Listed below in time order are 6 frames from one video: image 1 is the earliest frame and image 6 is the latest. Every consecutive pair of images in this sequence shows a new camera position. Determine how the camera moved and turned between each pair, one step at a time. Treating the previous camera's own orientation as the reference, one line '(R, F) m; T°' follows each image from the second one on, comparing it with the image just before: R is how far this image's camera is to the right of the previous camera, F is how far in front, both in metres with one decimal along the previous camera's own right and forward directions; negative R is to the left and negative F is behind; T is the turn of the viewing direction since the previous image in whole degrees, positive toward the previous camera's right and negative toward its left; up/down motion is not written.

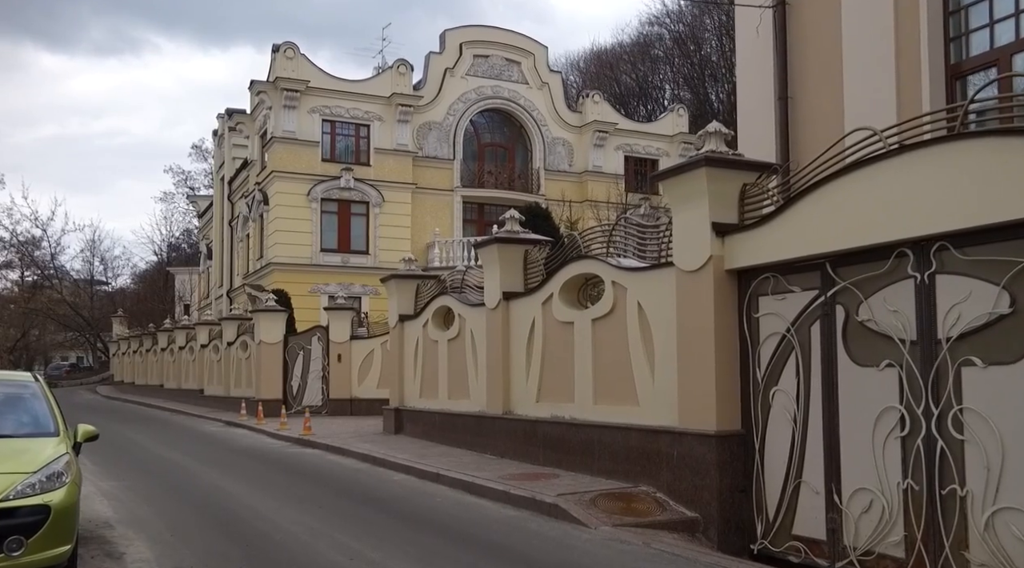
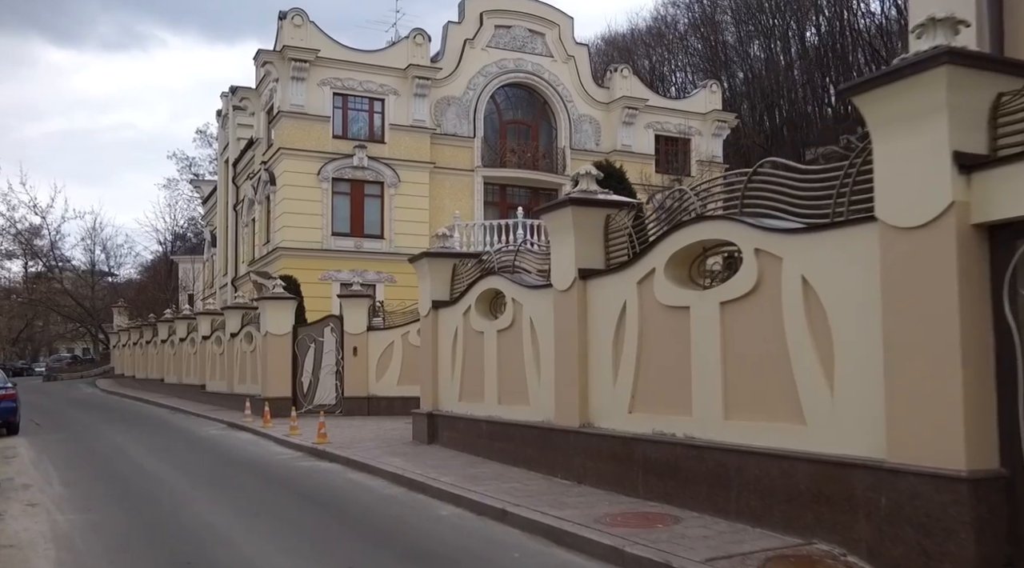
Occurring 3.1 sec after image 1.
(-0.8, +3.2) m; 0°
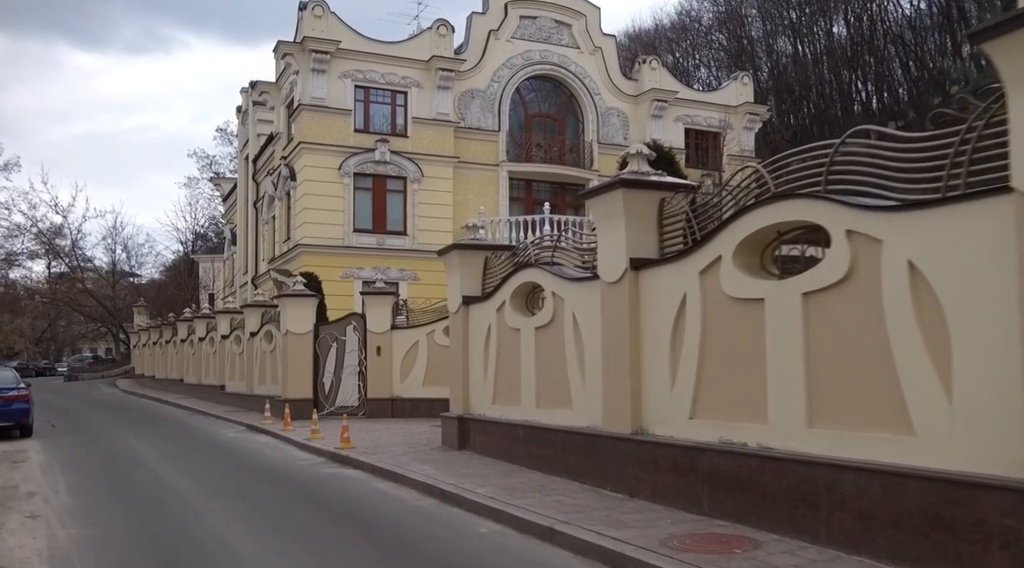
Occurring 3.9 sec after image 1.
(-0.3, +1.1) m; -1°
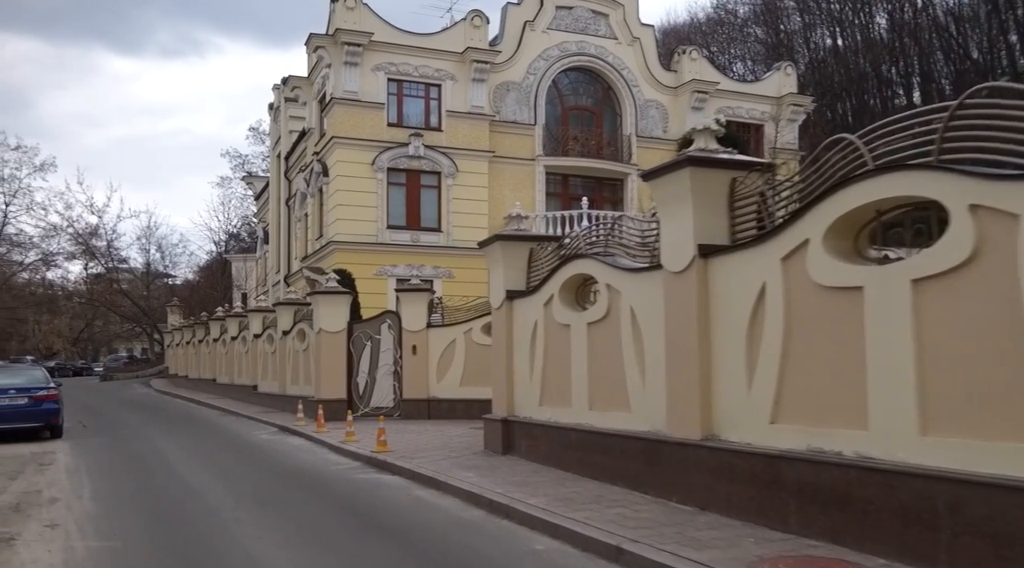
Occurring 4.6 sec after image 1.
(-0.2, +0.9) m; -2°
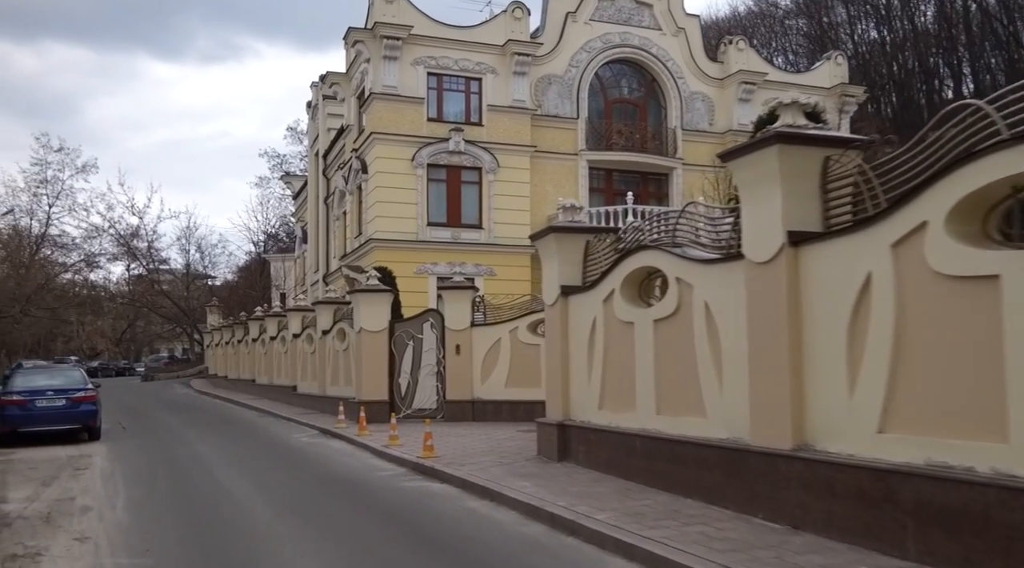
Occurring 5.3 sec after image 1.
(-0.3, +0.9) m; -2°
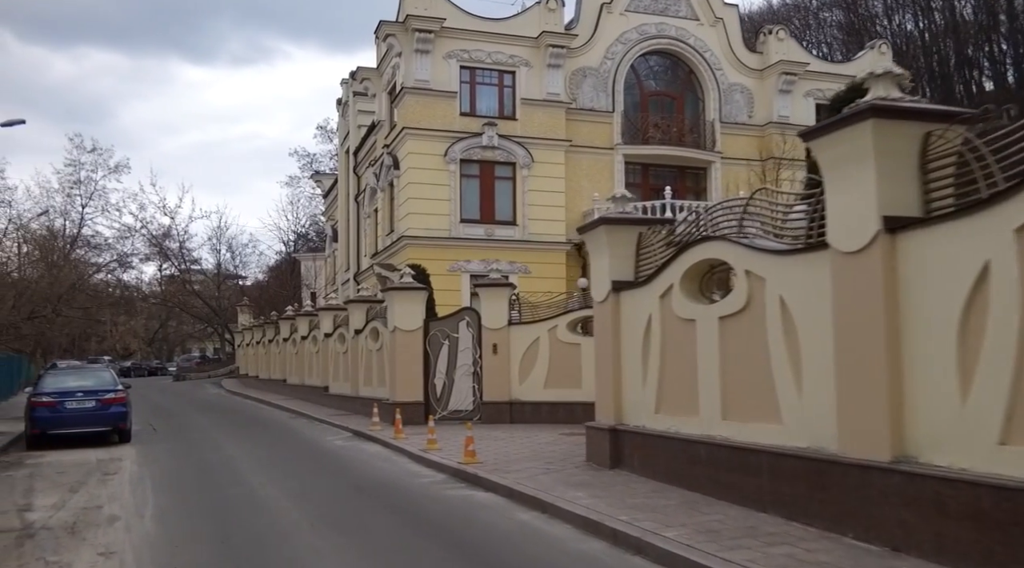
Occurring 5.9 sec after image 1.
(-0.3, +0.8) m; -2°
